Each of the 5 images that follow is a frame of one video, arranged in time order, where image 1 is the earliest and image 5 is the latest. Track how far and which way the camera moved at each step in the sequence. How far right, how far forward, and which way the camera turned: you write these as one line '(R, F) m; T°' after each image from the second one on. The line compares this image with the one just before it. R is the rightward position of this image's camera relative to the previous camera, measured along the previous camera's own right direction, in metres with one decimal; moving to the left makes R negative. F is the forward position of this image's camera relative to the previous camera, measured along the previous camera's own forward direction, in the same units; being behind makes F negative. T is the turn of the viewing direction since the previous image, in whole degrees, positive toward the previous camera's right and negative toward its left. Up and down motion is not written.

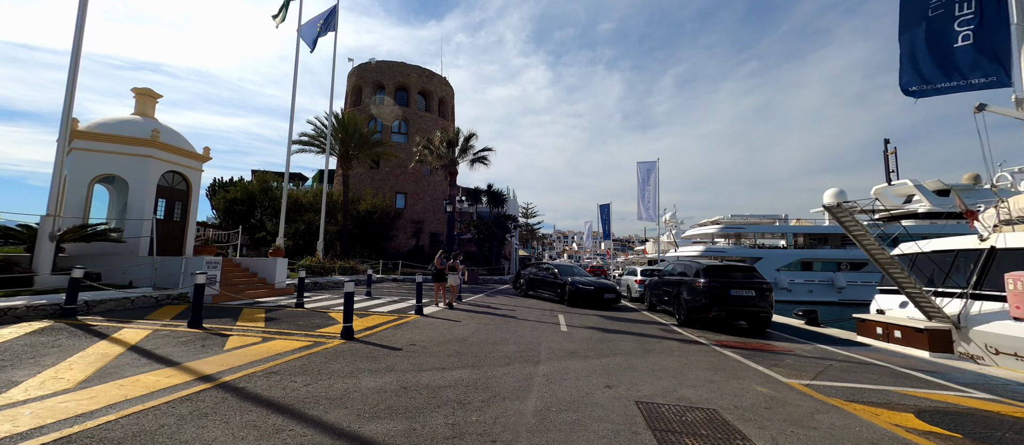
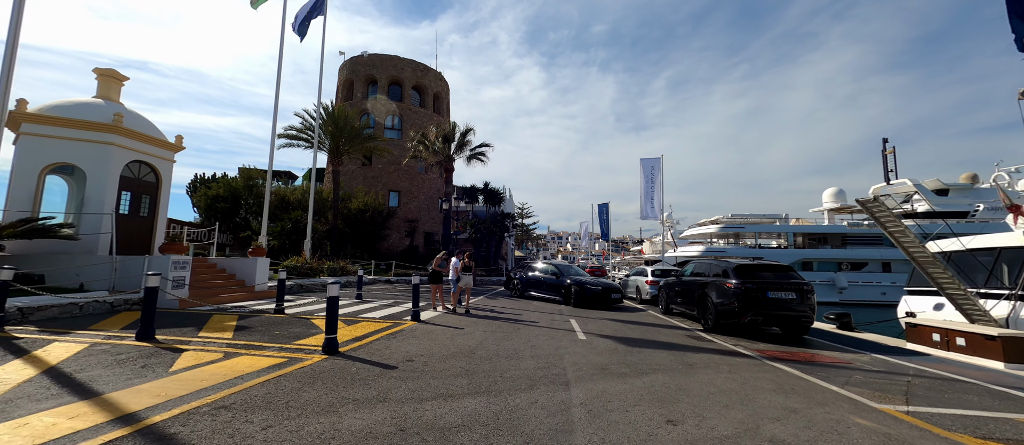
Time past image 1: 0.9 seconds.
(-0.3, +1.1) m; +1°
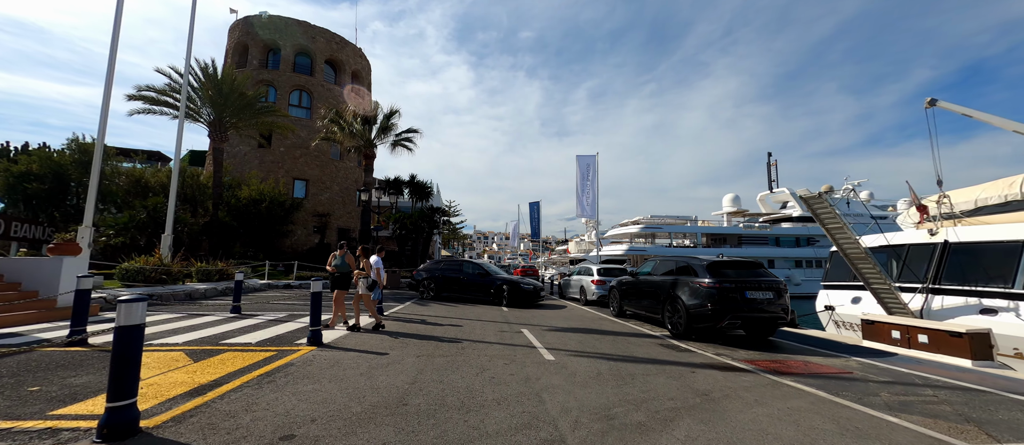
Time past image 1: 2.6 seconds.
(-0.3, +2.0) m; +11°
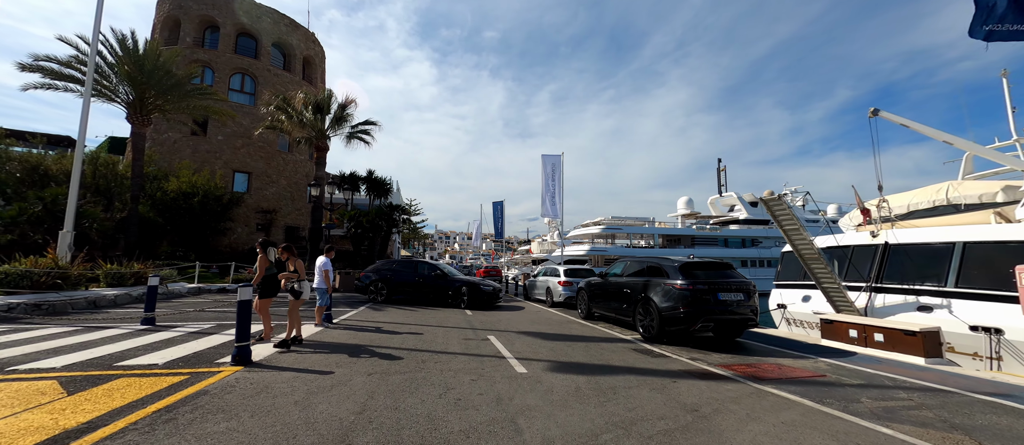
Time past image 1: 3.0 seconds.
(-0.1, +0.6) m; +6°
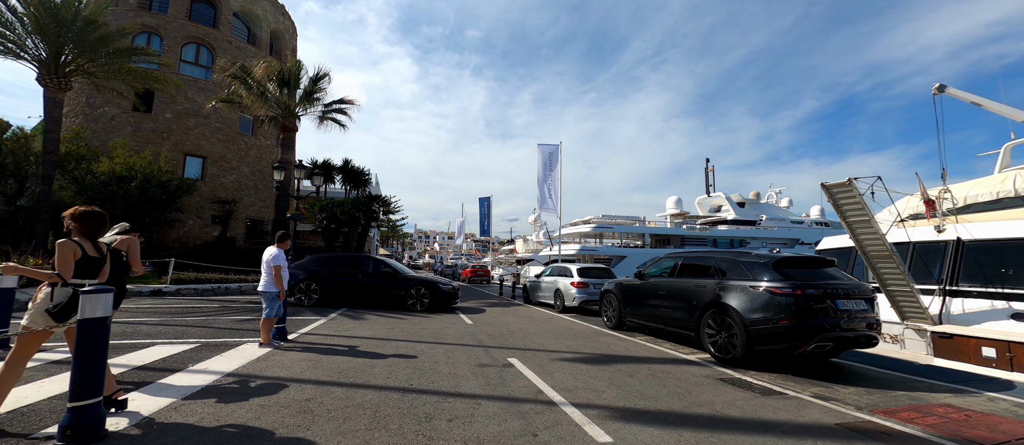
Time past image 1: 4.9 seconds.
(-0.8, +2.4) m; +3°
